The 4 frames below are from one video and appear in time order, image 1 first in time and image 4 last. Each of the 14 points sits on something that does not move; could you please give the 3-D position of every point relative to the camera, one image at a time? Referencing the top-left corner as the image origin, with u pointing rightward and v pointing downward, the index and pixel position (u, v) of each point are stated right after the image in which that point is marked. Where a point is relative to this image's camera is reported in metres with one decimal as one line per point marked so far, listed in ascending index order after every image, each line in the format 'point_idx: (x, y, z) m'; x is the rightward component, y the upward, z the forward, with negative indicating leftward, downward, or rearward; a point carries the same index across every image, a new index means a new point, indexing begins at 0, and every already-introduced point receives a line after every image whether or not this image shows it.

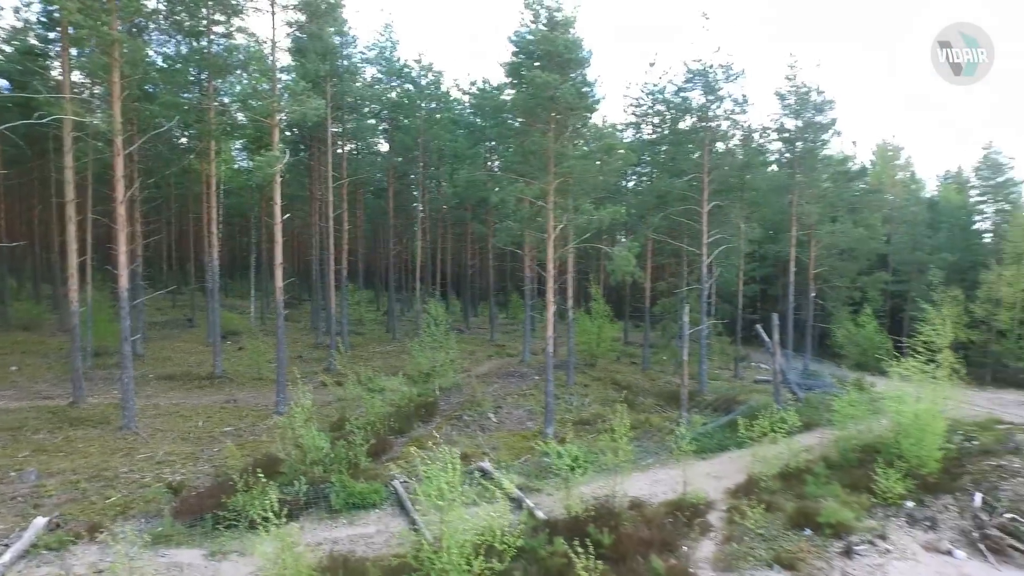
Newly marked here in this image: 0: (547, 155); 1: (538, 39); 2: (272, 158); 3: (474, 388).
0: (+0.7, +2.7, +14.6) m
1: (+0.6, +4.8, +13.9) m
2: (-5.6, +3.0, +16.5) m
3: (-1.1, -2.8, +19.7) m
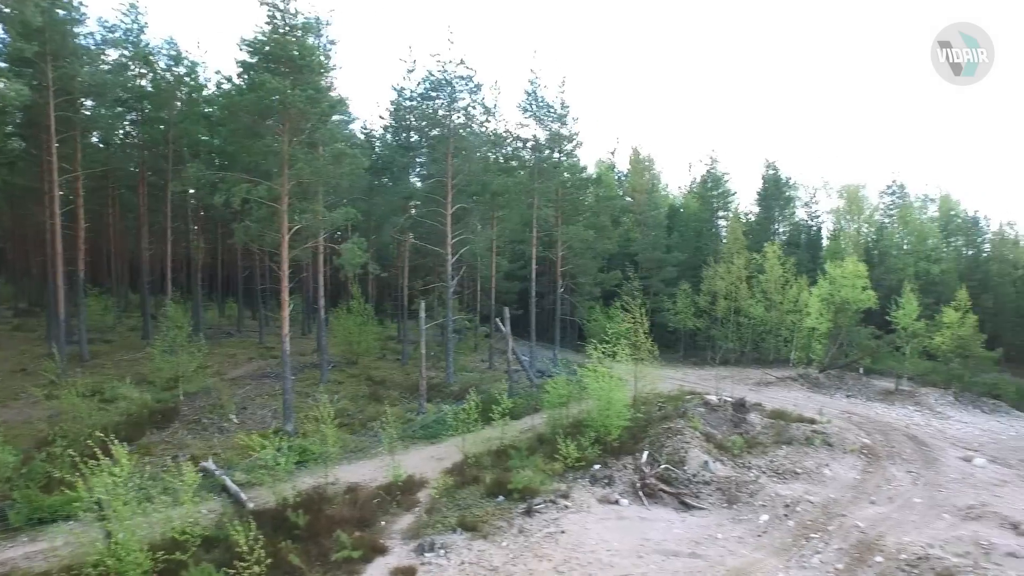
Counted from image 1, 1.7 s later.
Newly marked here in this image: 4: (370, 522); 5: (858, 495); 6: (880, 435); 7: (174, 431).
0: (-4.8, +2.7, +14.7) m
1: (-4.8, +4.8, +14.0) m
2: (-11.3, +2.9, +14.8) m
3: (-7.8, -2.8, +19.2) m
4: (-2.0, -3.2, +9.7) m
5: (+6.1, -3.6, +12.4) m
6: (+8.2, -3.3, +15.9) m
7: (-7.3, -3.1, +15.3) m
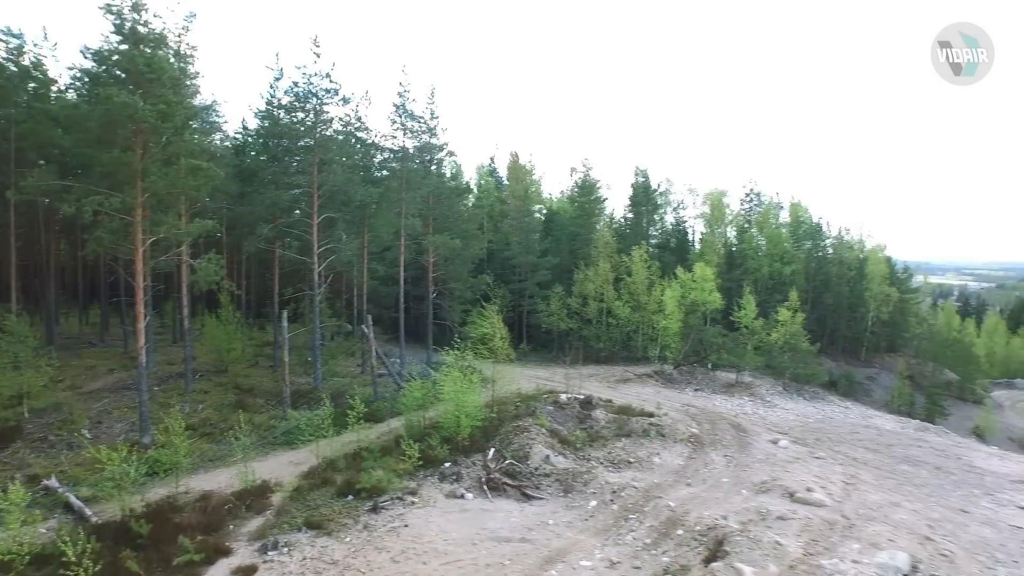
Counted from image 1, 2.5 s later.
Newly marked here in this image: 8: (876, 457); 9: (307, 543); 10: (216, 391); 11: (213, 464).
0: (-7.8, +2.4, +14.7) m
1: (-7.8, +4.6, +14.1) m
2: (-14.3, +2.6, +13.9) m
3: (-11.5, -3.1, +18.8) m
4: (-4.3, -3.4, +10.2) m
5: (+3.3, -3.8, +14.0) m
6: (+4.9, -3.4, +17.9) m
7: (-10.4, -3.4, +15.0) m
8: (+8.3, -3.8, +16.1) m
9: (-2.9, -3.6, +10.1) m
10: (-8.3, -2.9, +19.9) m
11: (-5.7, -3.3, +13.5) m
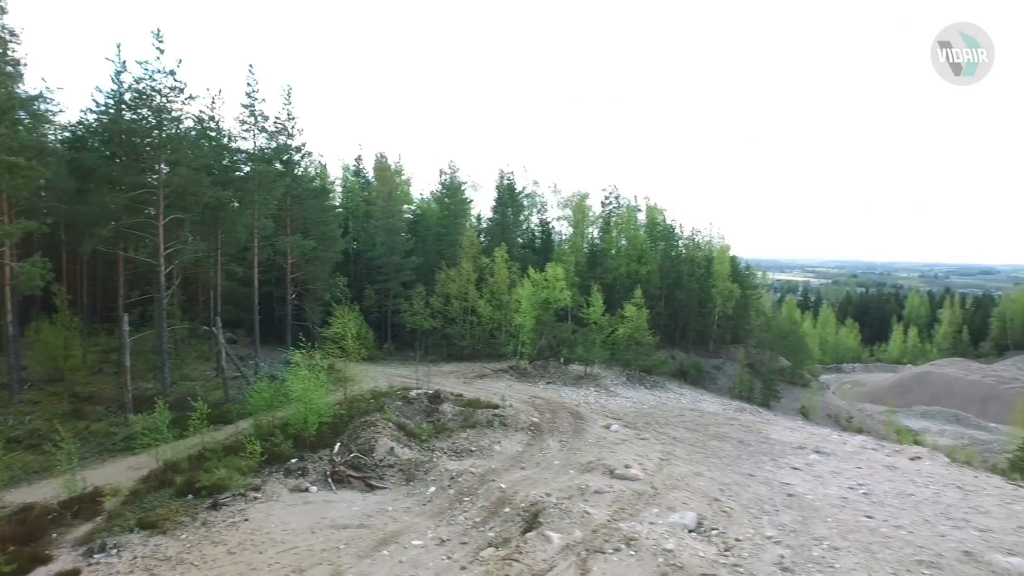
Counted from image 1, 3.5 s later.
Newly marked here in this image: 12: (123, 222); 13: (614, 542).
0: (-11.1, +2.3, +14.0) m
1: (-10.9, +4.5, +13.4) m
2: (-17.4, +2.5, +12.1) m
3: (-15.3, -3.2, +17.4) m
4: (-6.8, -3.5, +10.2) m
5: (0.0, -3.7, +15.2) m
6: (+1.0, -3.4, +19.3) m
7: (-13.6, -3.5, +13.9) m
8: (+4.6, -3.8, +18.1) m
9: (-5.4, -3.7, +10.3) m
10: (-12.3, -3.0, +19.1) m
11: (-8.8, -3.4, +13.2) m
12: (-10.7, +1.9, +19.9) m
13: (+1.5, -3.8, +10.5) m
